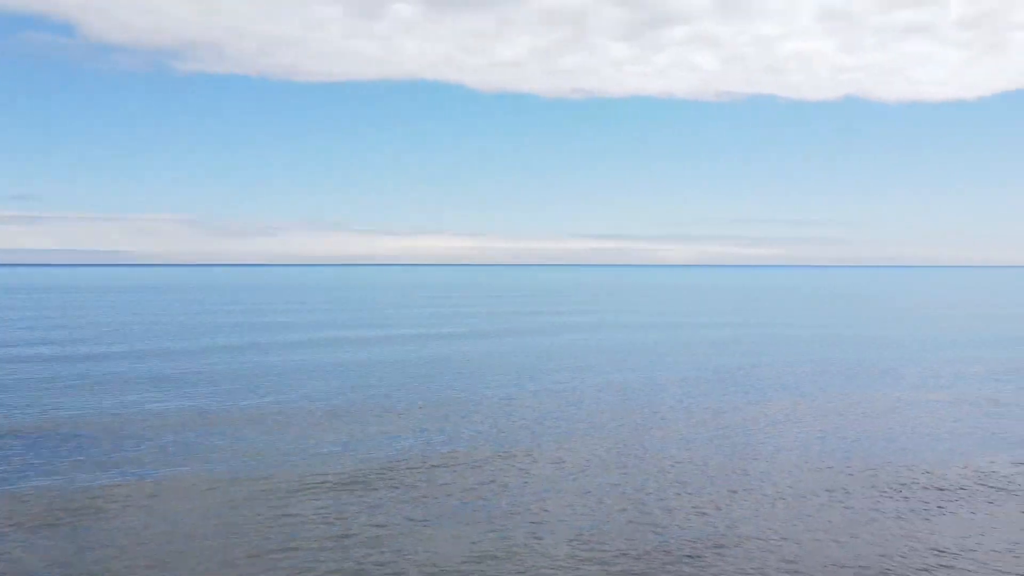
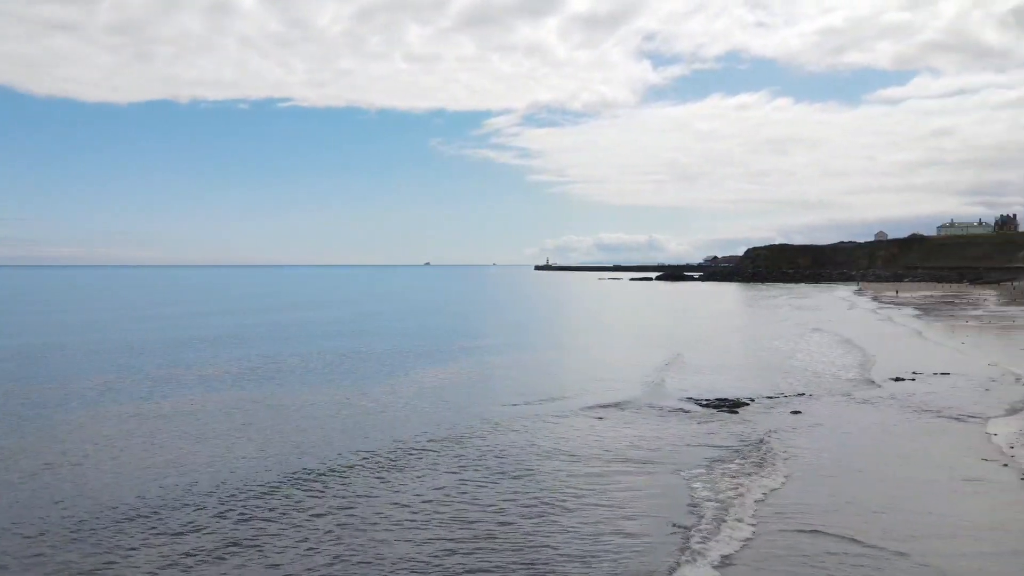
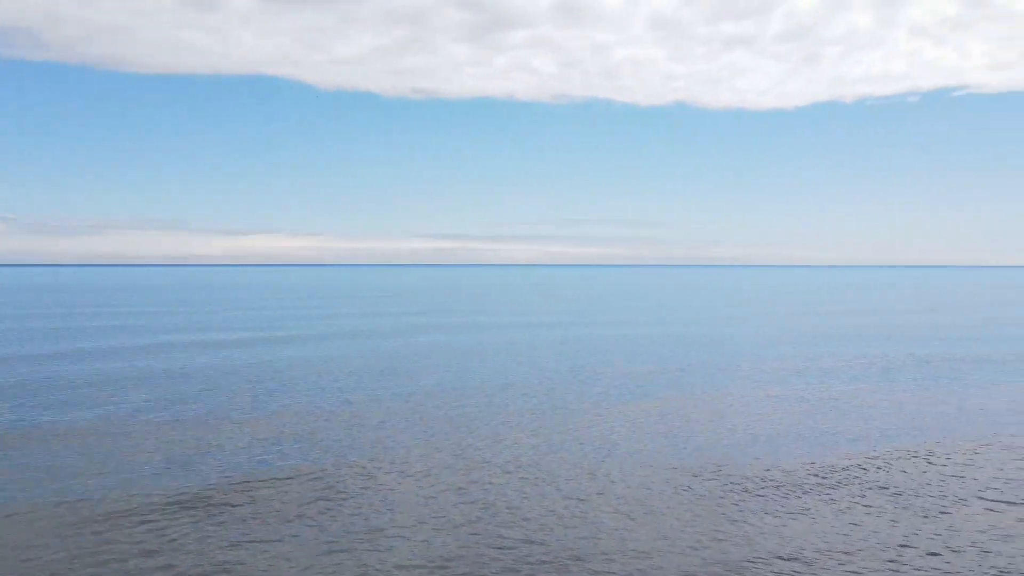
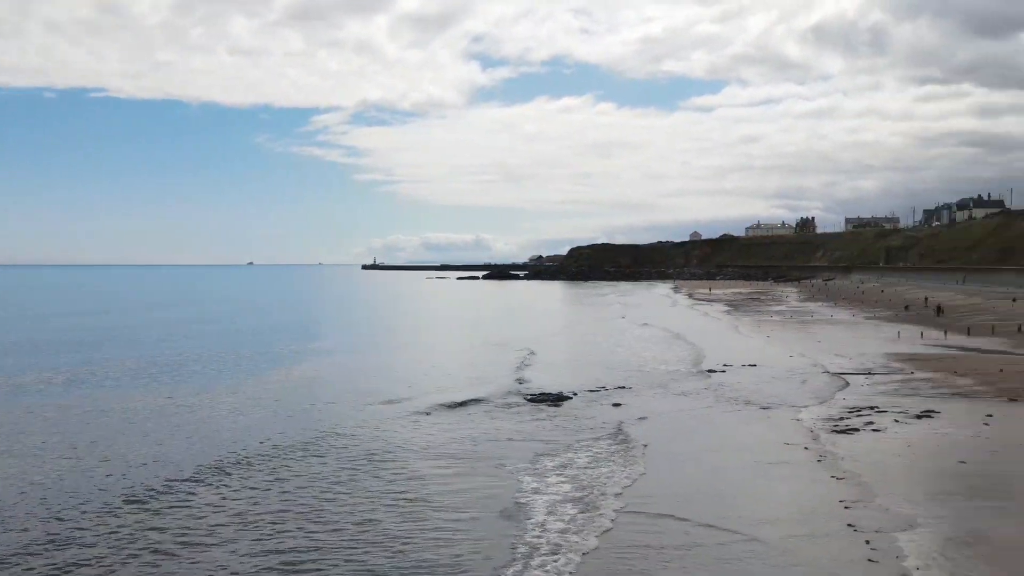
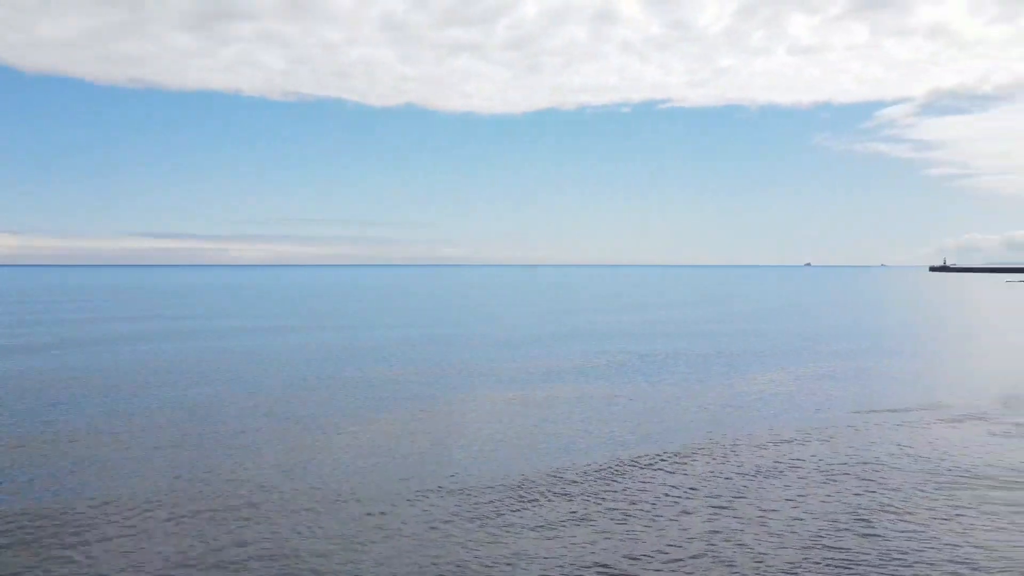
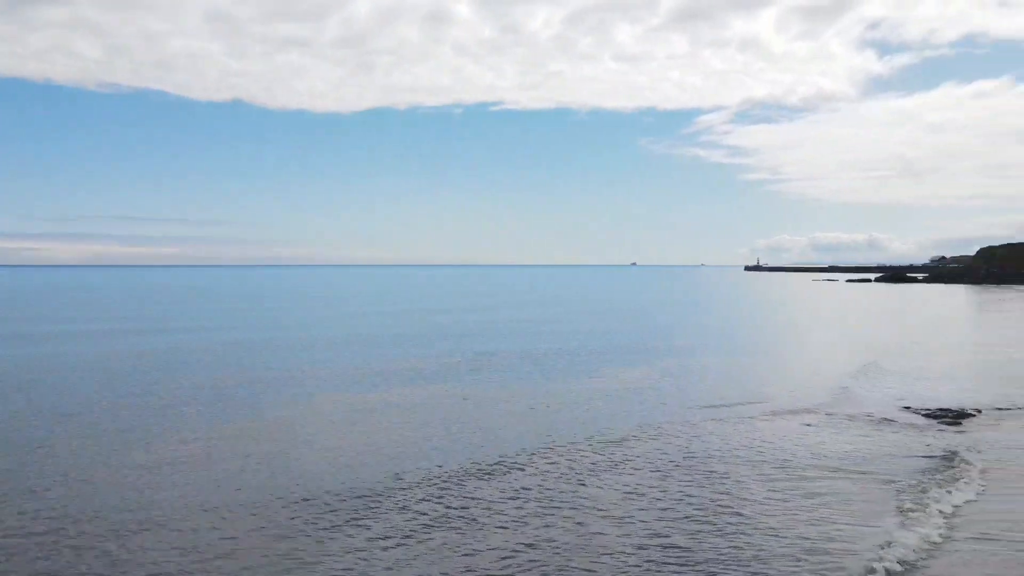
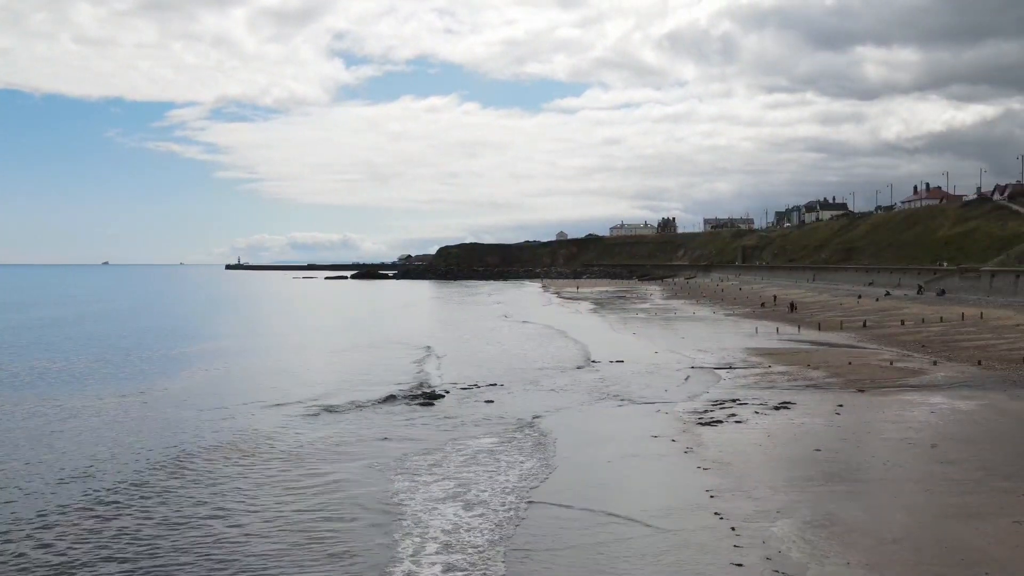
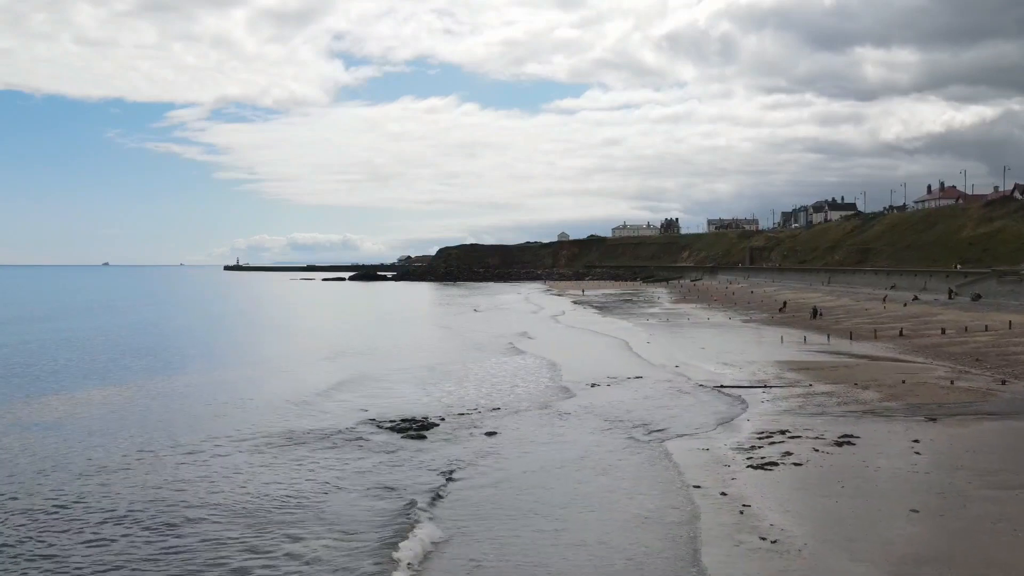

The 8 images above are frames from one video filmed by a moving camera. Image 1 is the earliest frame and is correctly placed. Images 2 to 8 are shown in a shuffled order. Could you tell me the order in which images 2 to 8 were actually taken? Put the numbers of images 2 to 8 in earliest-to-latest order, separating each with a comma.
3, 5, 6, 2, 4, 7, 8
